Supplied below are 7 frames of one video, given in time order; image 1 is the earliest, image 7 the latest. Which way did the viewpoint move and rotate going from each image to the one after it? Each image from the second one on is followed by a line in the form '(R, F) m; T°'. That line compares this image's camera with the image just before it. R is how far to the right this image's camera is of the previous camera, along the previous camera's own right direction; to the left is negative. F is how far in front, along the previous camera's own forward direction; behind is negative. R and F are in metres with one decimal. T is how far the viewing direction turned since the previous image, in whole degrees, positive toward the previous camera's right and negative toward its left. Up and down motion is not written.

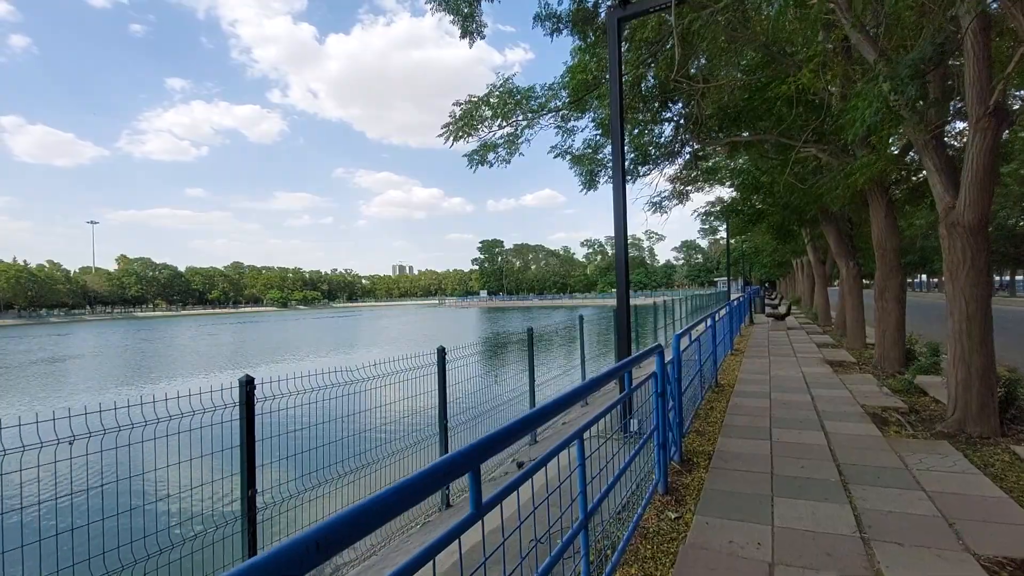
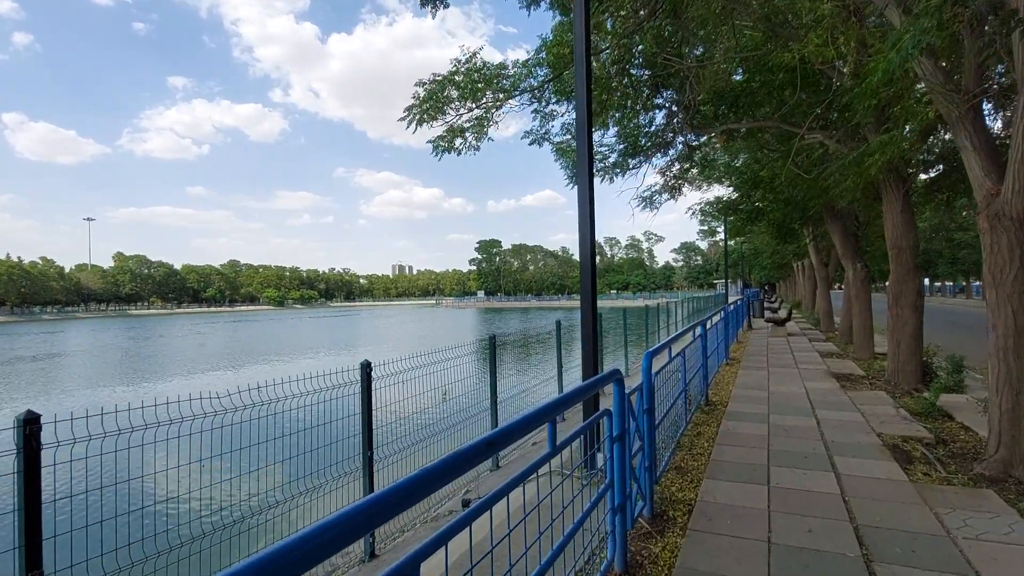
(+0.4, +0.7) m; 0°
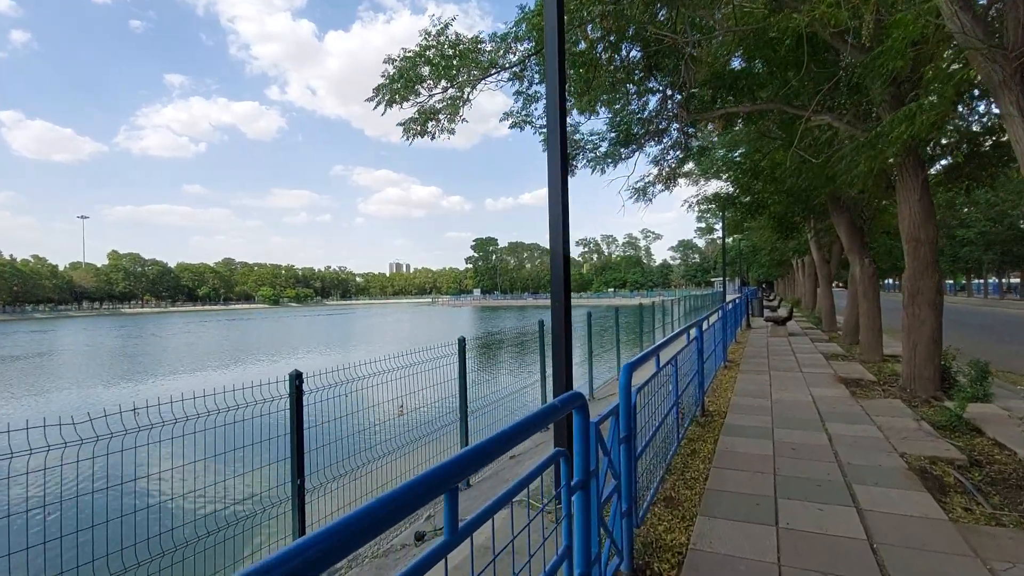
(+0.2, +0.5) m; 0°
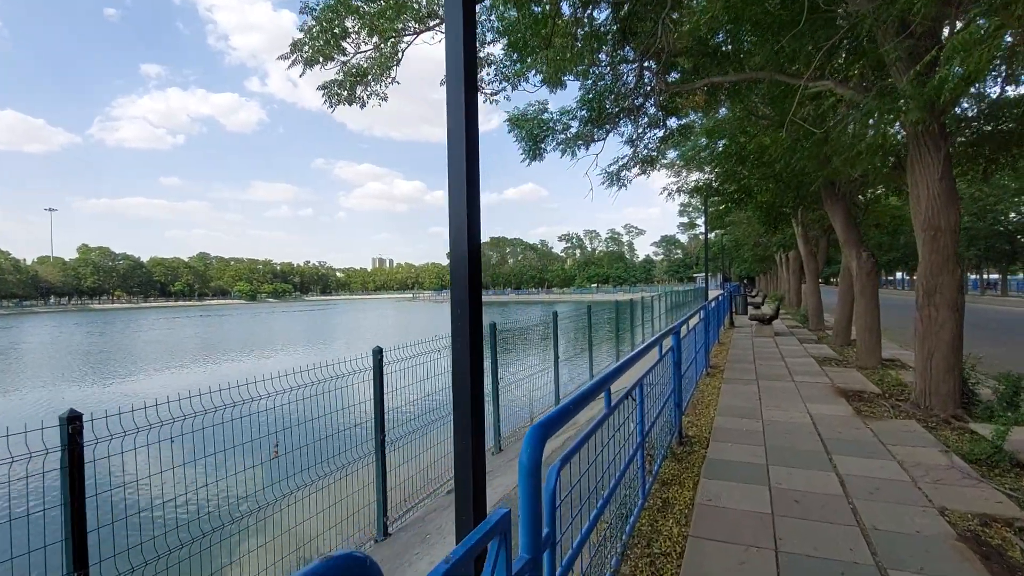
(+0.4, +0.9) m; +2°
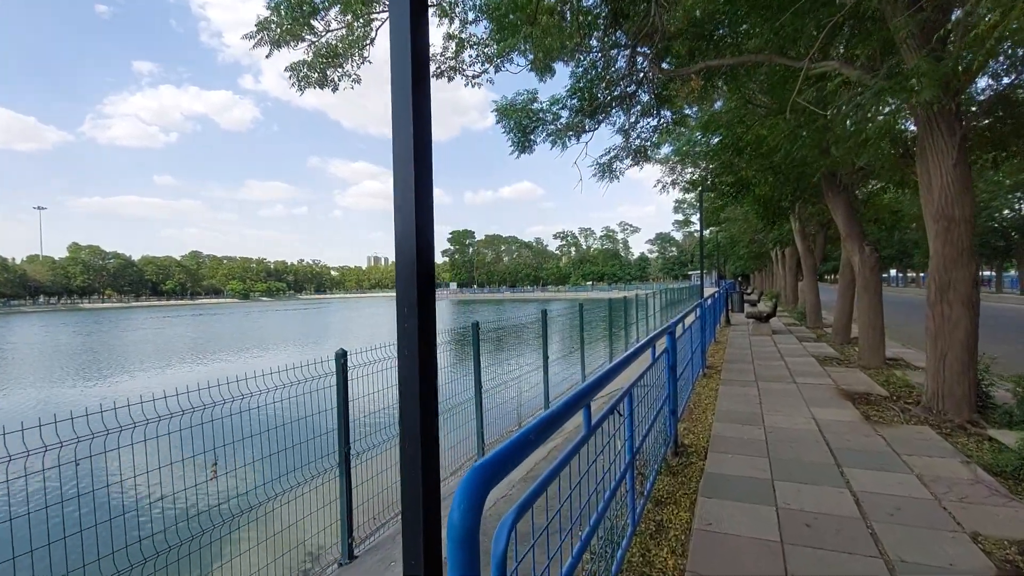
(+0.1, +0.3) m; +1°
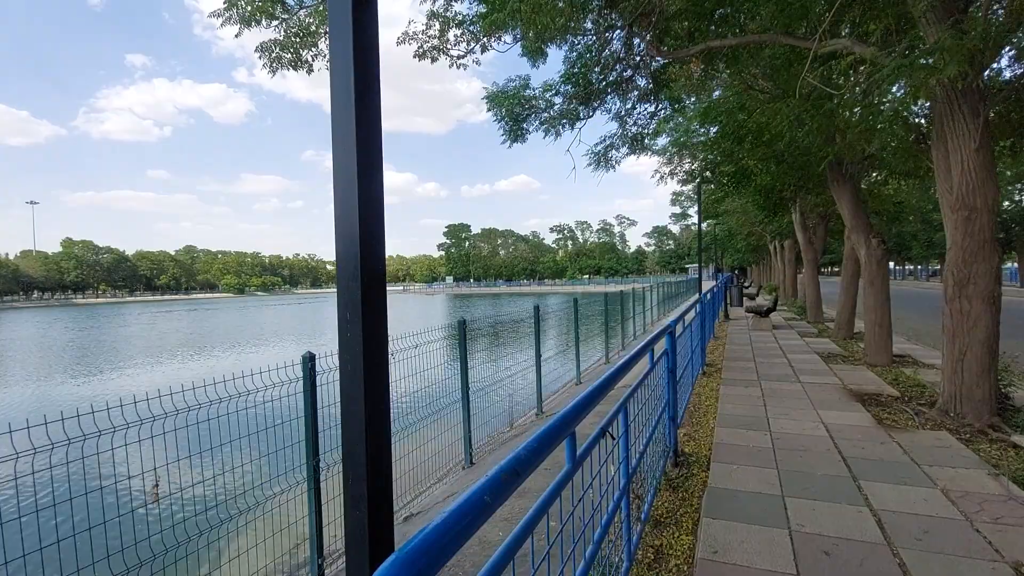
(+0.1, +0.3) m; 0°
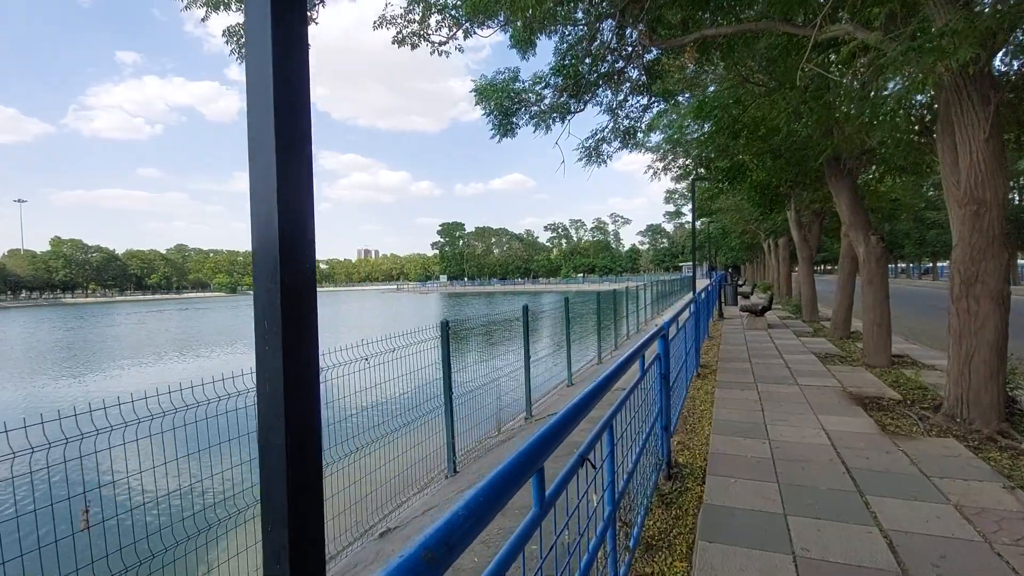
(+0.1, +0.2) m; +1°
